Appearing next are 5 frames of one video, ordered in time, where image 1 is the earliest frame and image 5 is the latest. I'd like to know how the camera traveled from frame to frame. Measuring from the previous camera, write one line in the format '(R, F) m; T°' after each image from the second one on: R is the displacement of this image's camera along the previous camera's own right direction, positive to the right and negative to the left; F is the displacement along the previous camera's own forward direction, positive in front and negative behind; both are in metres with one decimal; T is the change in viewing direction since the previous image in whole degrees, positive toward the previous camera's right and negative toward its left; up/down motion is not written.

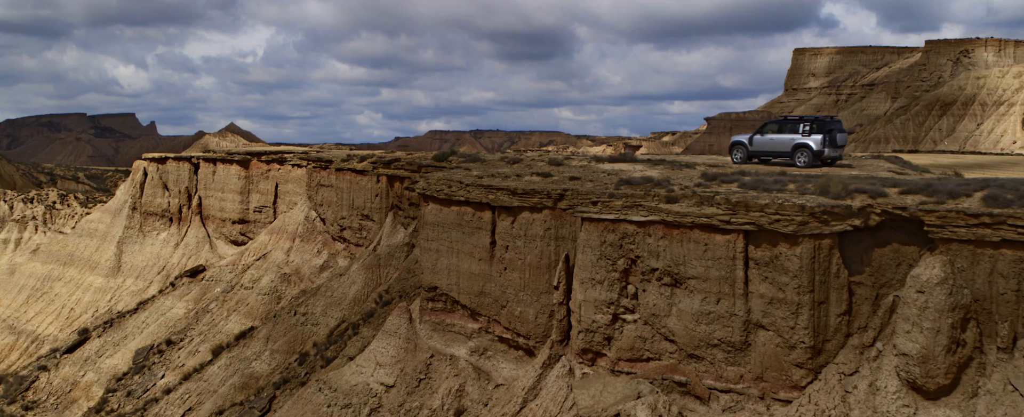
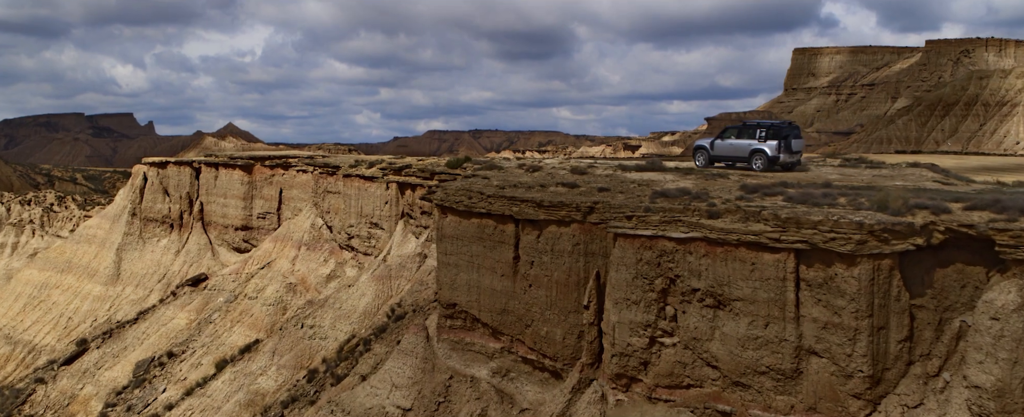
(-0.5, +0.8) m; 0°
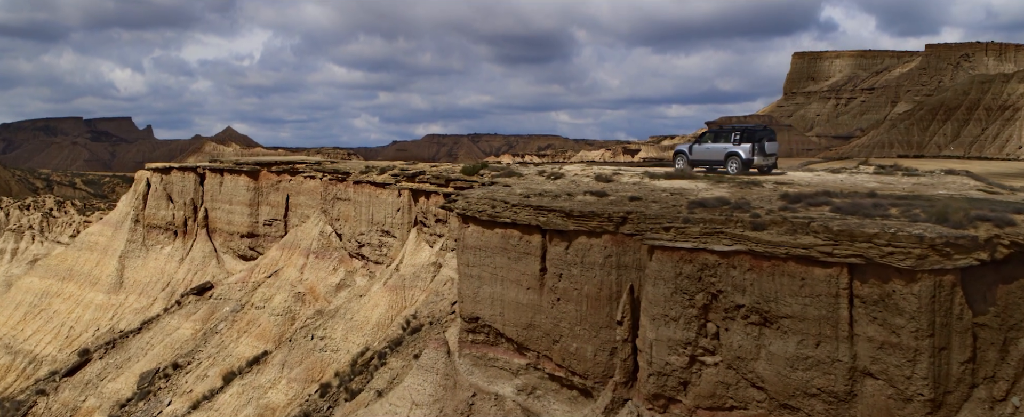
(-0.5, +0.6) m; 0°
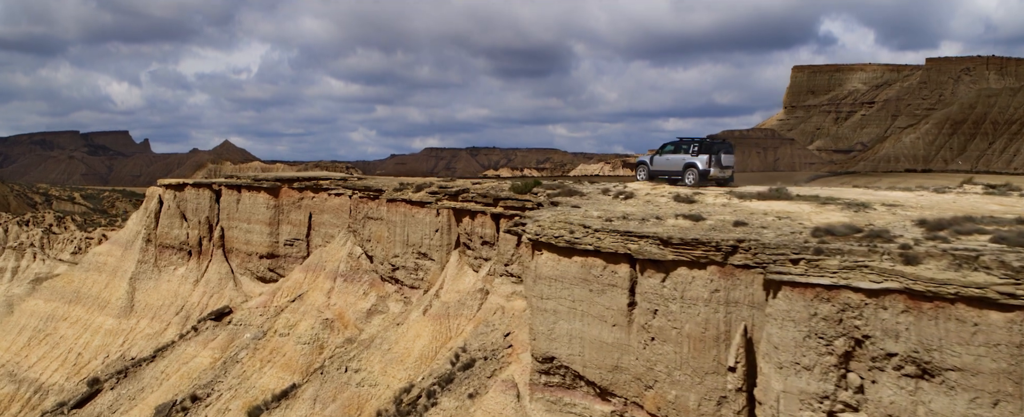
(-1.5, +1.5) m; 0°
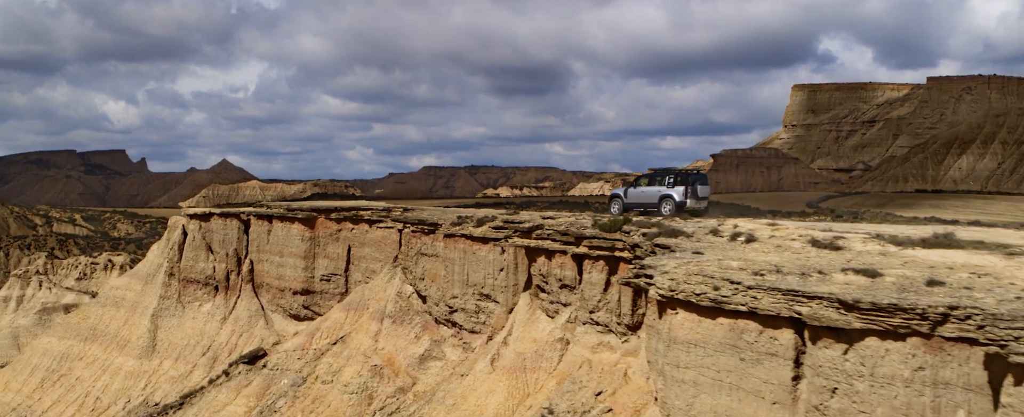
(-2.1, +1.8) m; 0°
